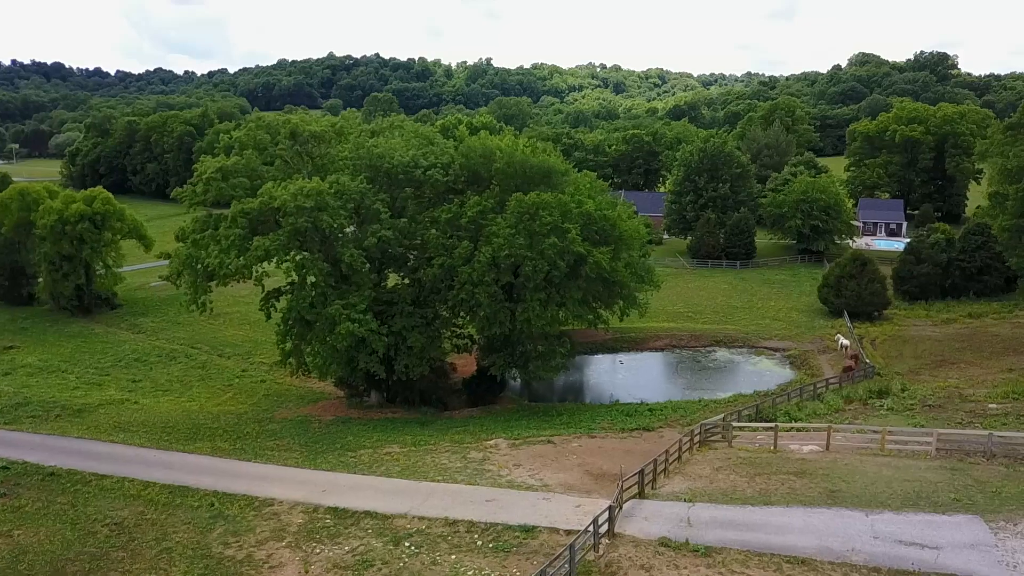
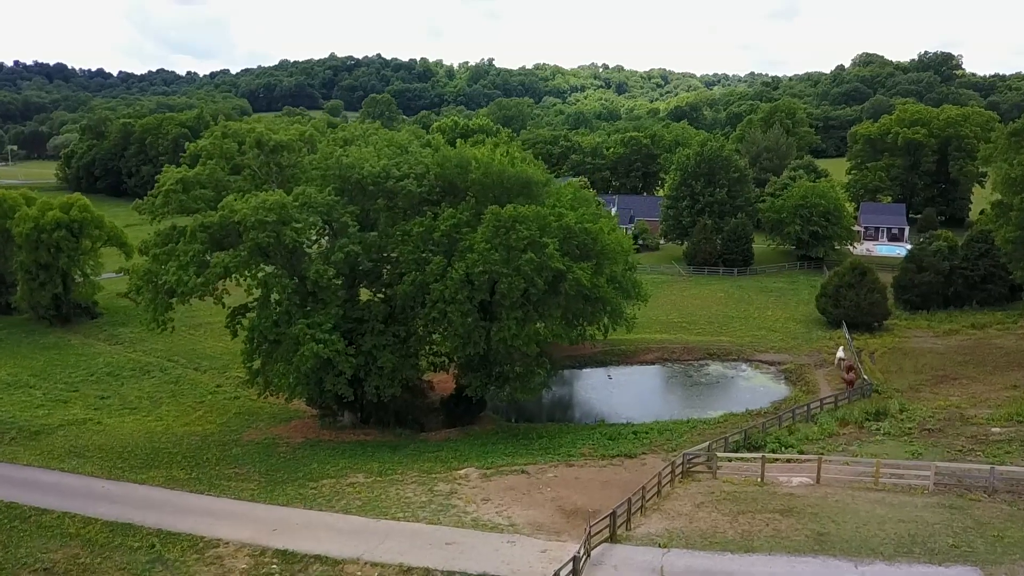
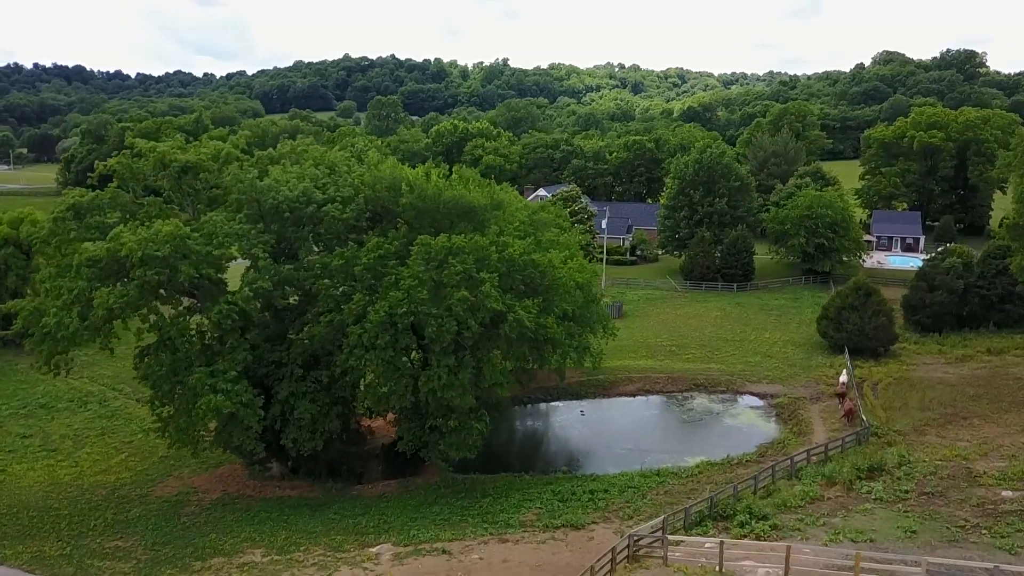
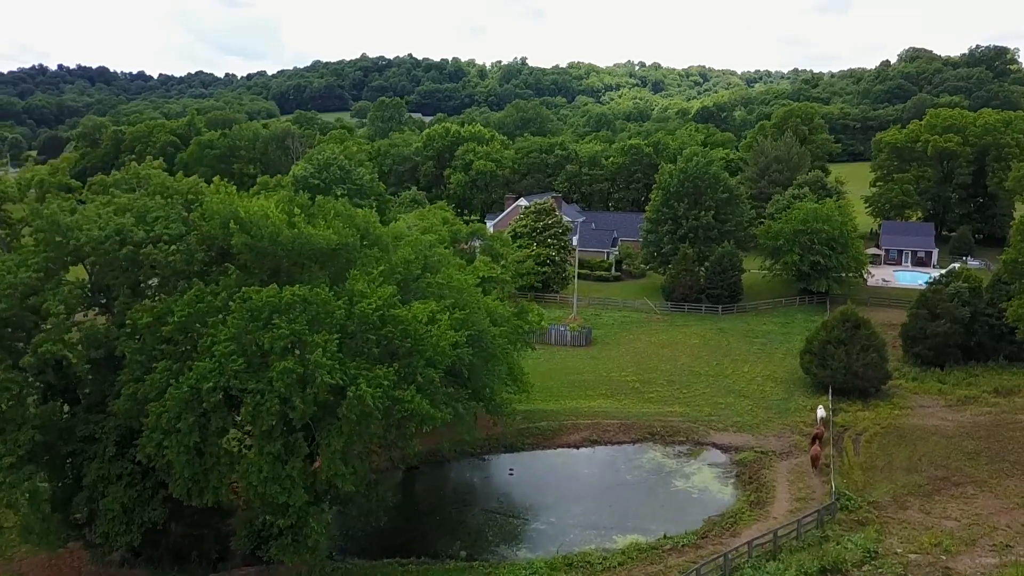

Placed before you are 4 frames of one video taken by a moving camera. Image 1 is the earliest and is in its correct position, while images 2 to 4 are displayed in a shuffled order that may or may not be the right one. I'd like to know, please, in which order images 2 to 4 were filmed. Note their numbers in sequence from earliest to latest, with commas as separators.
2, 3, 4
